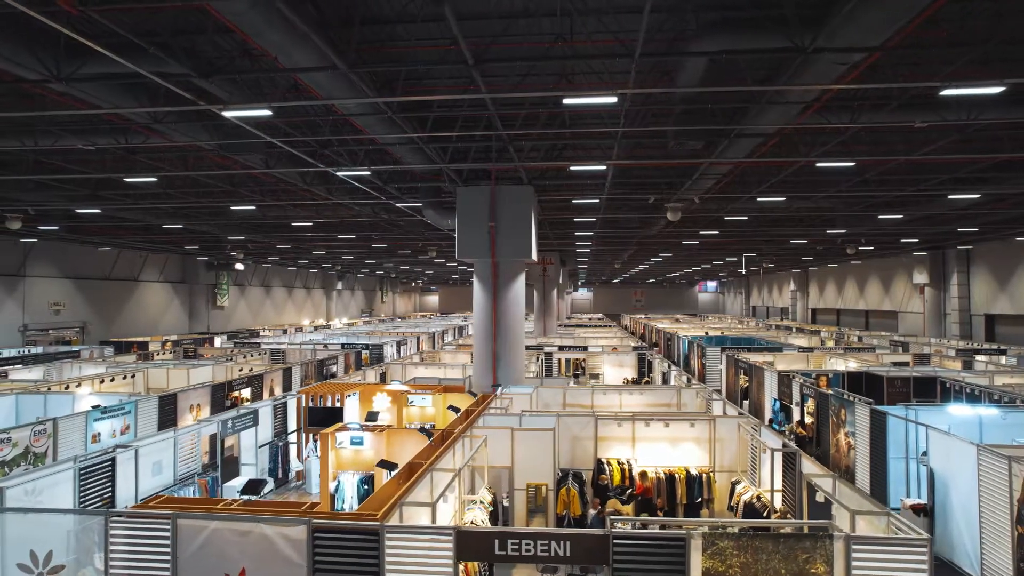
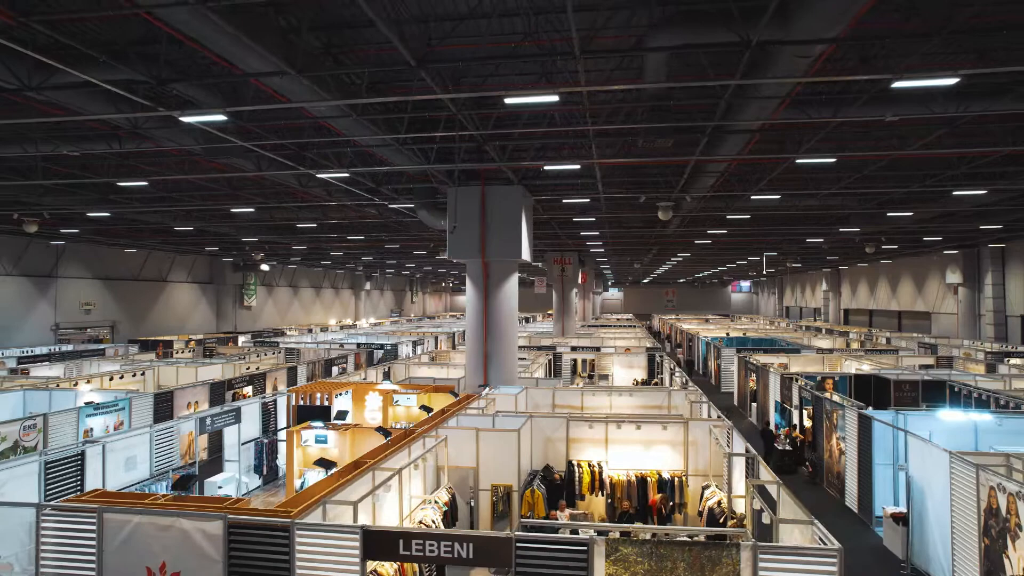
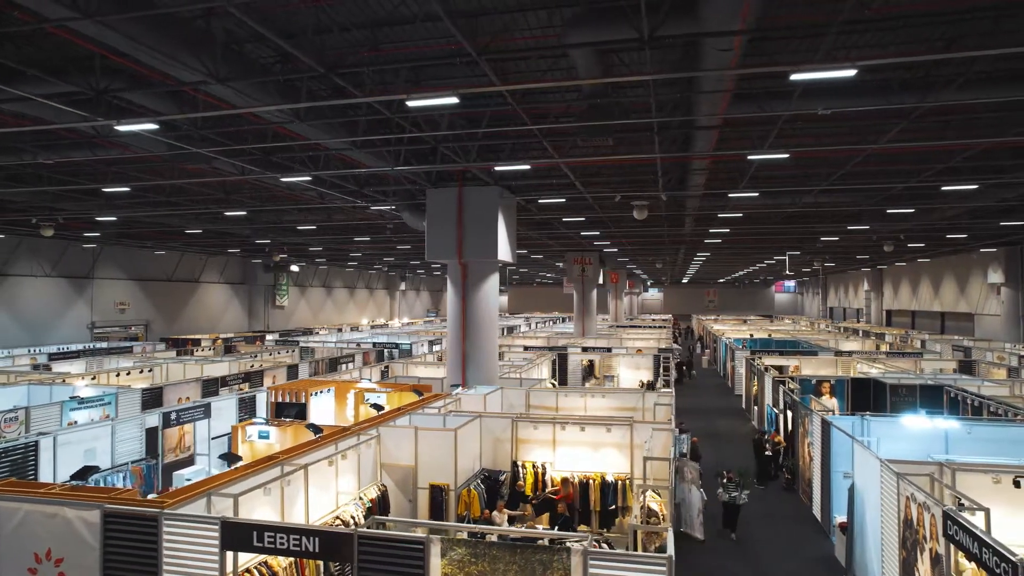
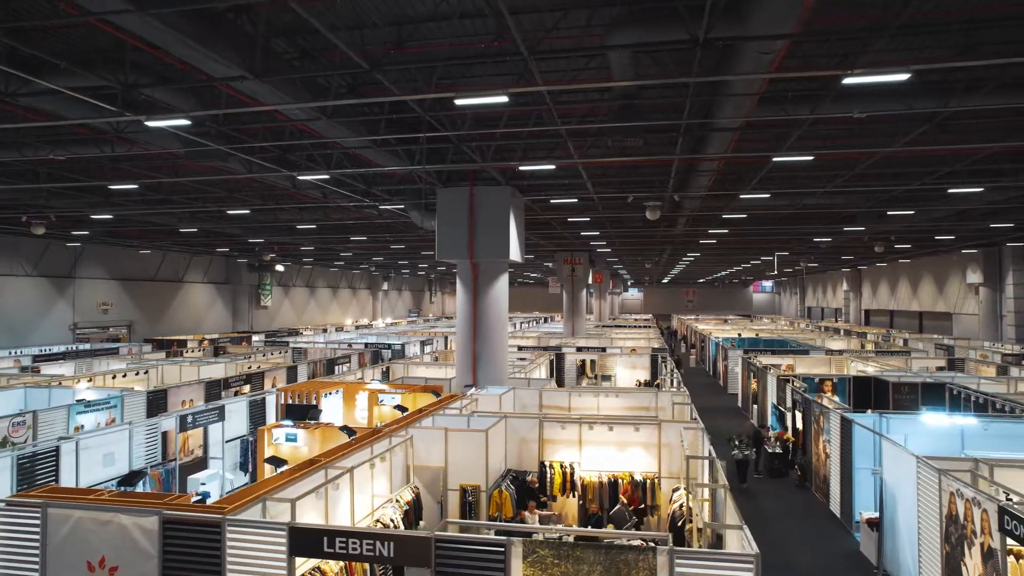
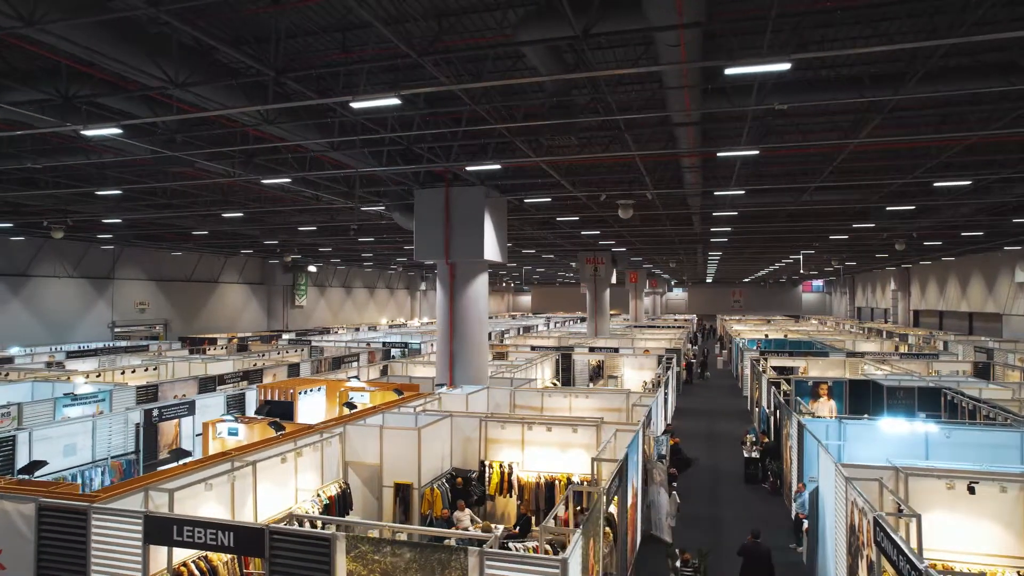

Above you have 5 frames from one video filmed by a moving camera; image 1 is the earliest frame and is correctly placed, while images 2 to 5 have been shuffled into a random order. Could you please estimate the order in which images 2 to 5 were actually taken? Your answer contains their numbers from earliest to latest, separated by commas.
2, 4, 3, 5
